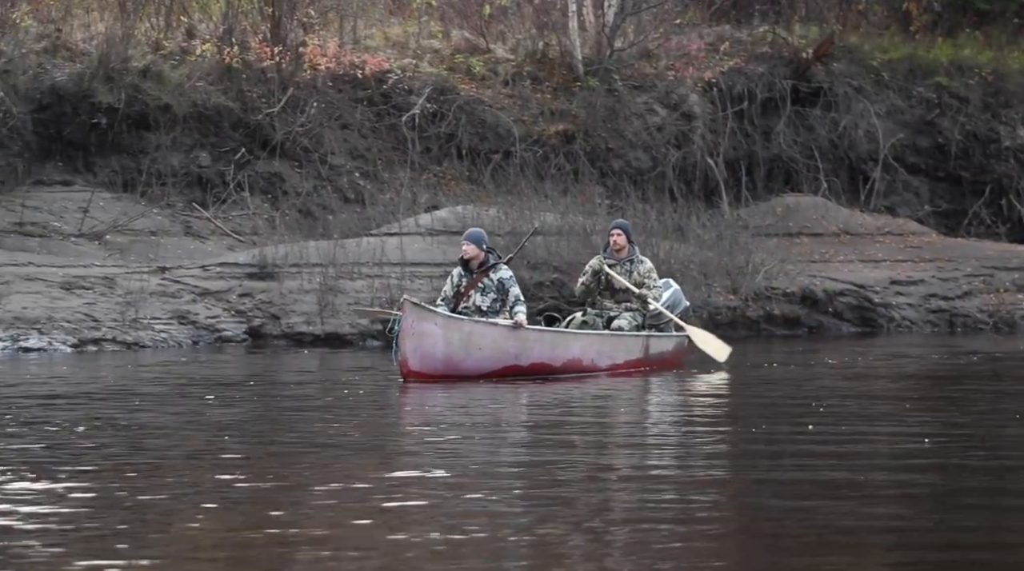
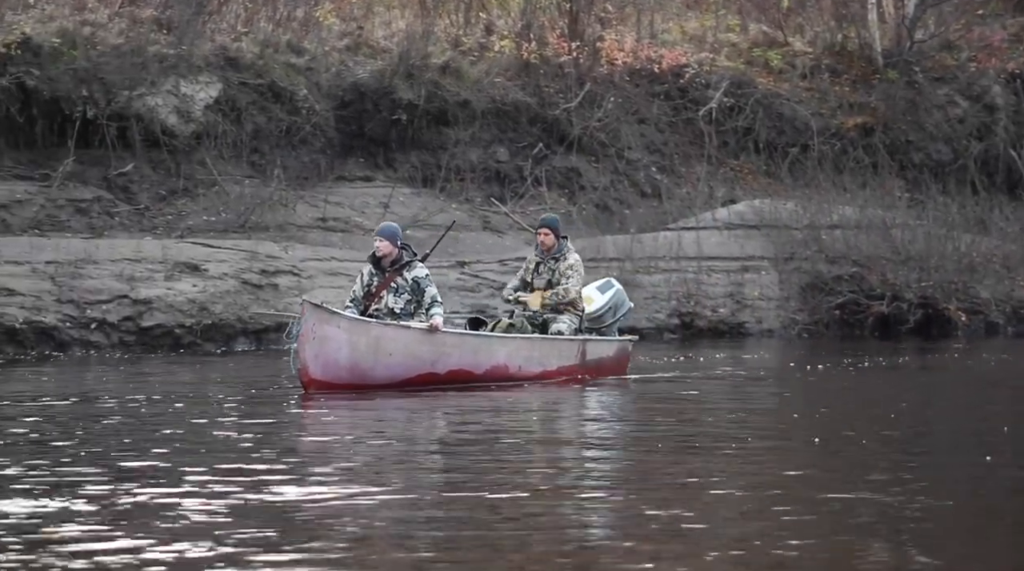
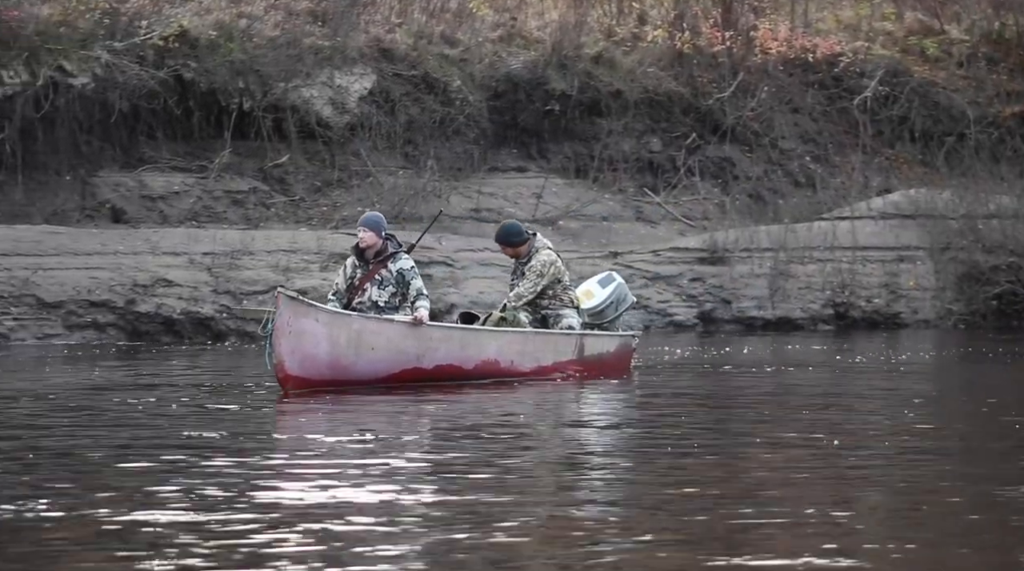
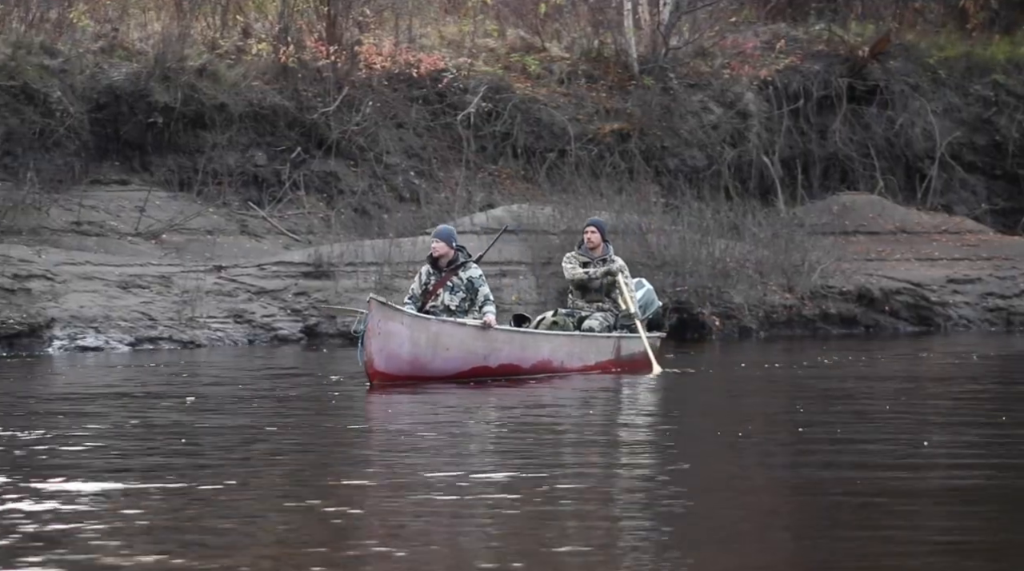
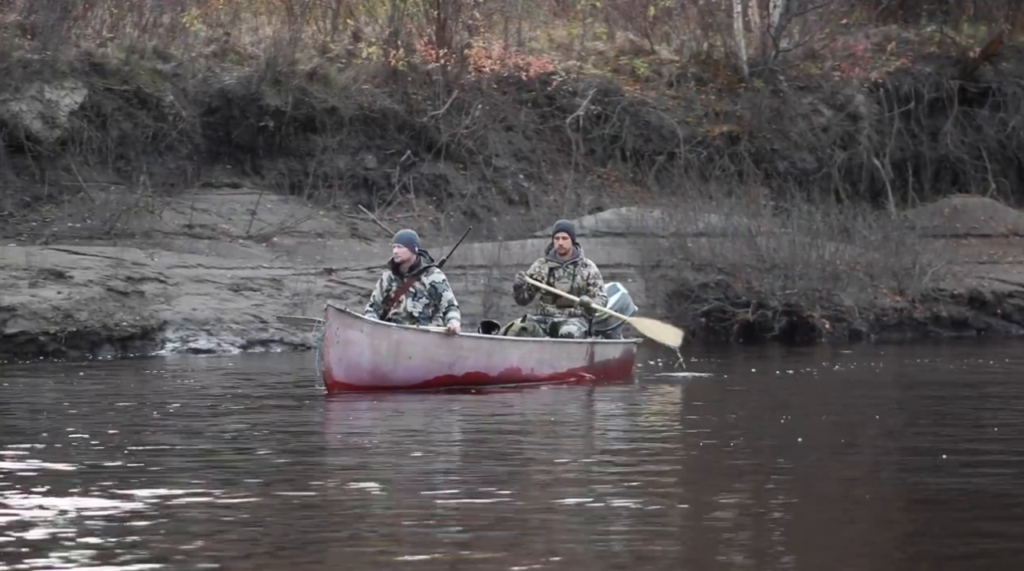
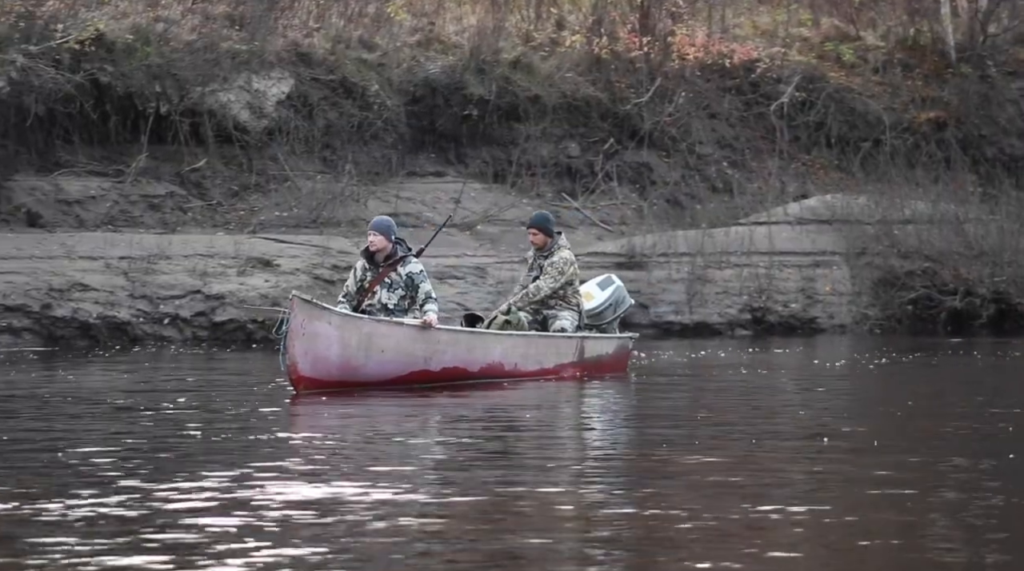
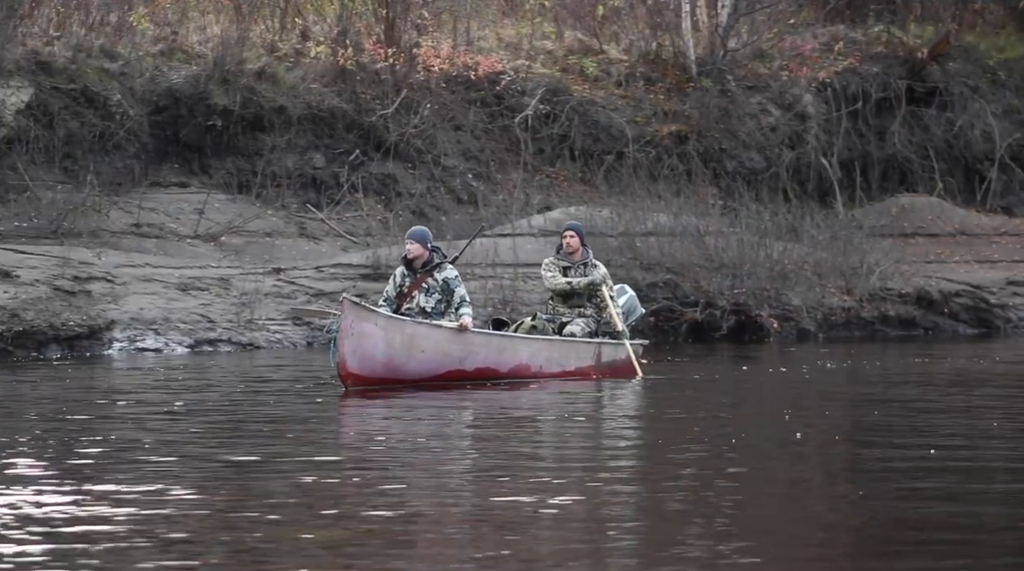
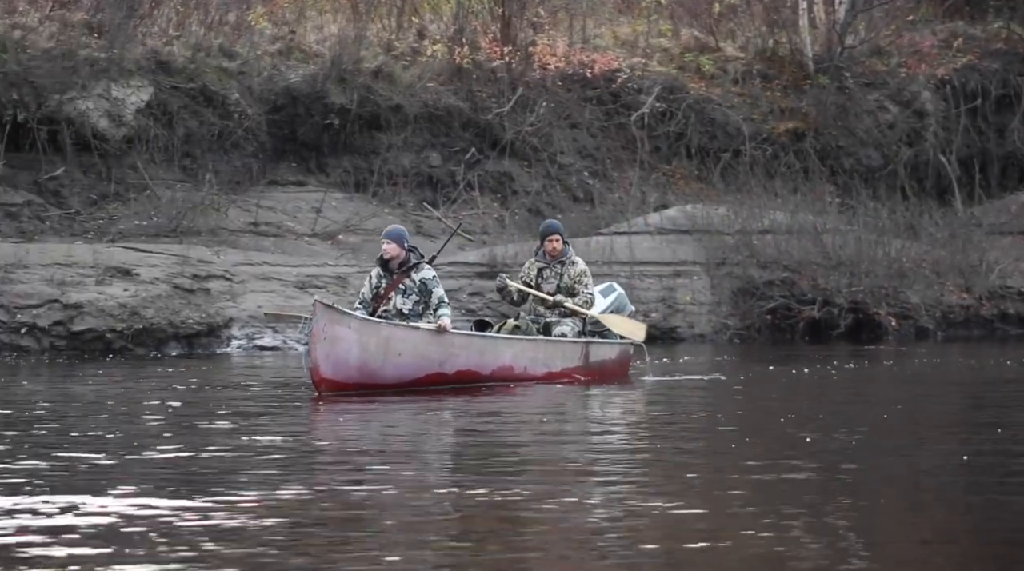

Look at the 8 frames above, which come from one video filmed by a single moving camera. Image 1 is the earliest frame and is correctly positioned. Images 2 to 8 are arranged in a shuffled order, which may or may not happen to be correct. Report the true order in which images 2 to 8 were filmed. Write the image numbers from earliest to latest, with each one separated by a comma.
4, 7, 5, 8, 2, 6, 3
